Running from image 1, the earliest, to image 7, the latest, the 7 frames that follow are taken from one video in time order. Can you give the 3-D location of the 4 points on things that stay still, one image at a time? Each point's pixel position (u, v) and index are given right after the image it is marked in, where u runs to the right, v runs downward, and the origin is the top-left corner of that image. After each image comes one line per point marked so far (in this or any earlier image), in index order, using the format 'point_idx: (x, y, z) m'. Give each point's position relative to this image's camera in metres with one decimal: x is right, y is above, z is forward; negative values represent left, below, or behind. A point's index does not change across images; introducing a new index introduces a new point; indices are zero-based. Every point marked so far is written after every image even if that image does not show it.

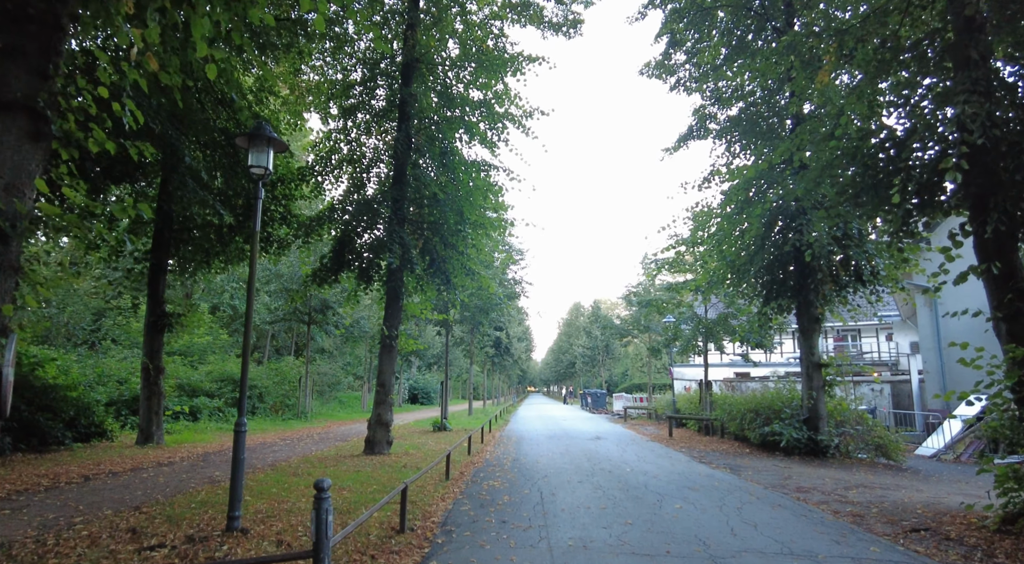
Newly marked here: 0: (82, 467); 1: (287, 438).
0: (-7.7, -3.3, +10.9) m
1: (-6.7, -4.6, +18.1) m
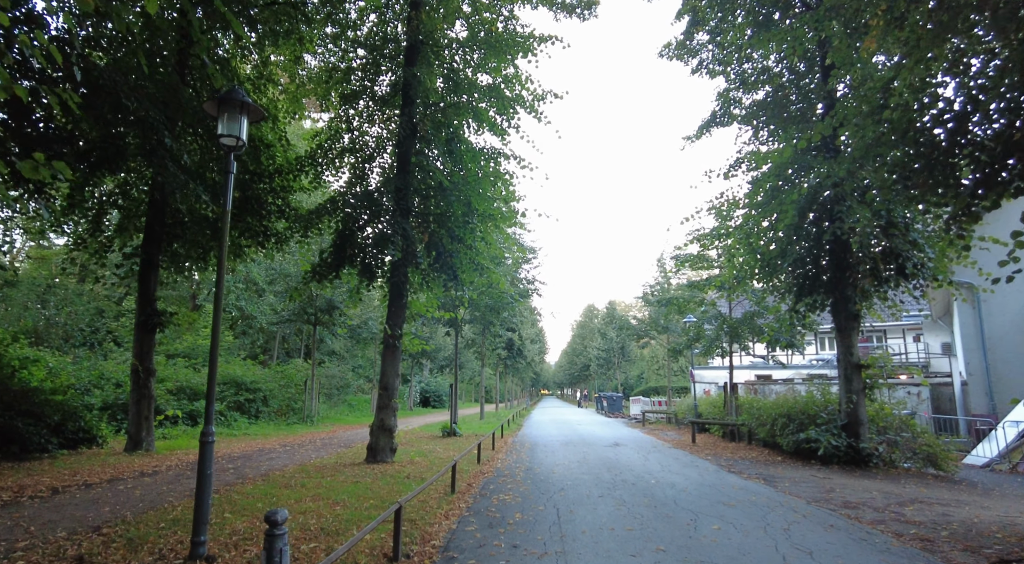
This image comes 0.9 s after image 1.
0: (-7.5, -3.2, +10.0) m
1: (-6.3, -4.6, +17.2) m
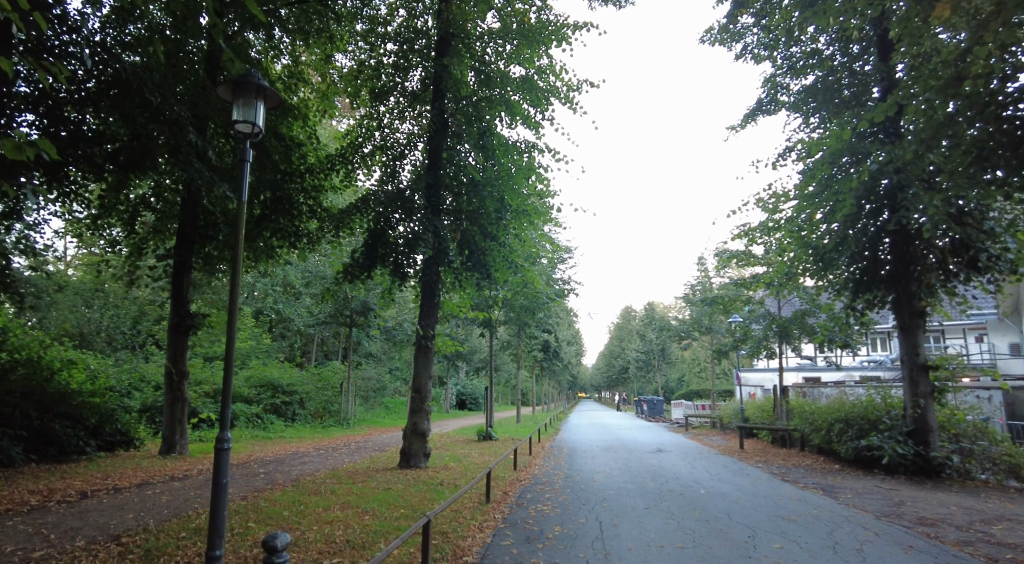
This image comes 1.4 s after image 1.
0: (-6.9, -3.2, +9.8) m
1: (-5.3, -4.6, +16.9) m
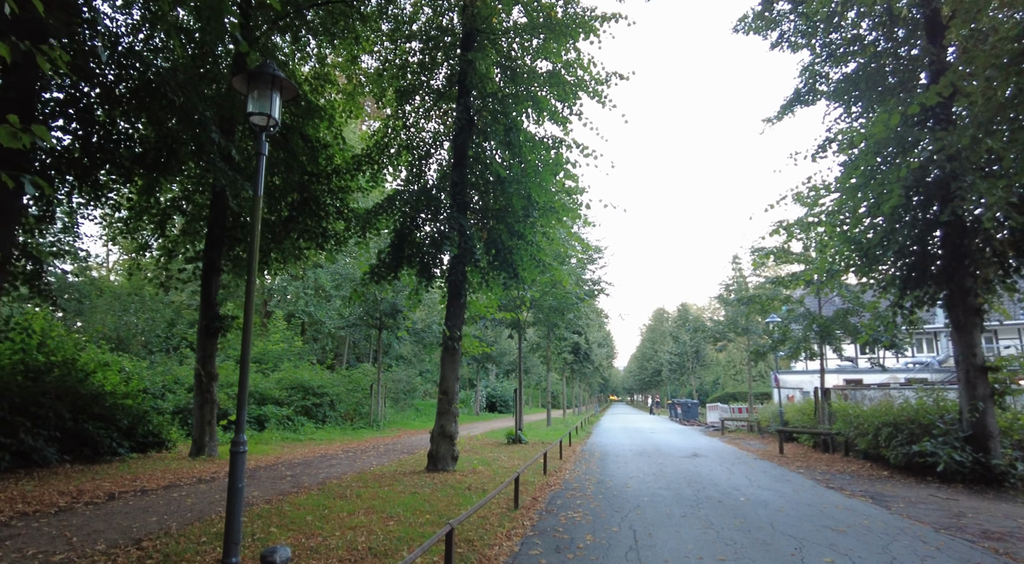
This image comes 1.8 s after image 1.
0: (-6.4, -3.3, +9.8) m
1: (-4.5, -4.6, +16.8) m
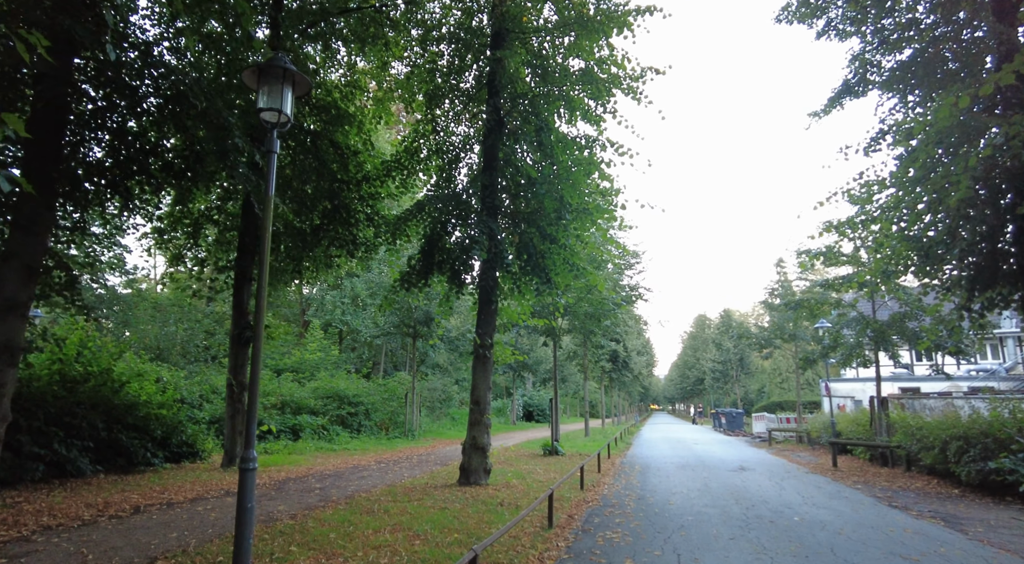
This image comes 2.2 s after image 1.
0: (-5.9, -3.4, +9.7) m
1: (-3.5, -4.9, +16.6) m
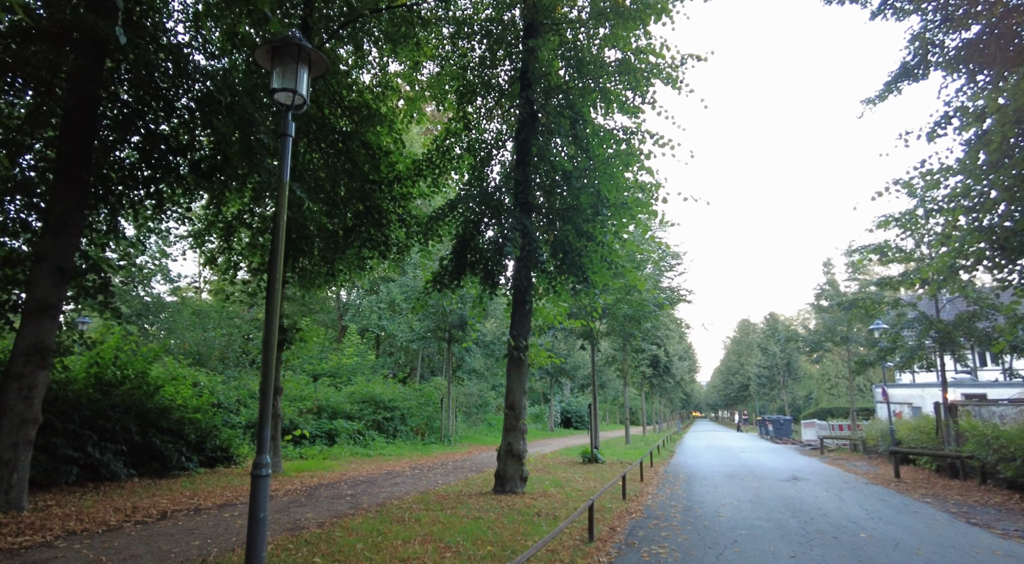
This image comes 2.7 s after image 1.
0: (-5.3, -3.4, +9.5) m
1: (-2.5, -4.9, +16.2) m
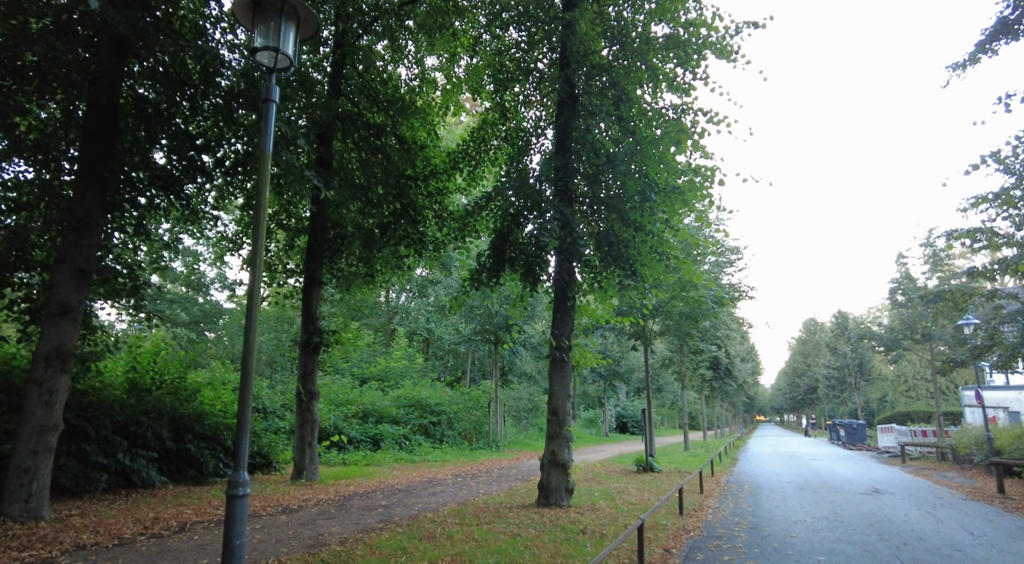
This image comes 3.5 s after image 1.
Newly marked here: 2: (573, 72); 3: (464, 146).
0: (-4.7, -3.4, +9.1) m
1: (-1.3, -4.9, +15.5) m
2: (+1.2, +4.1, +11.8) m
3: (-1.1, +3.3, +14.7) m
